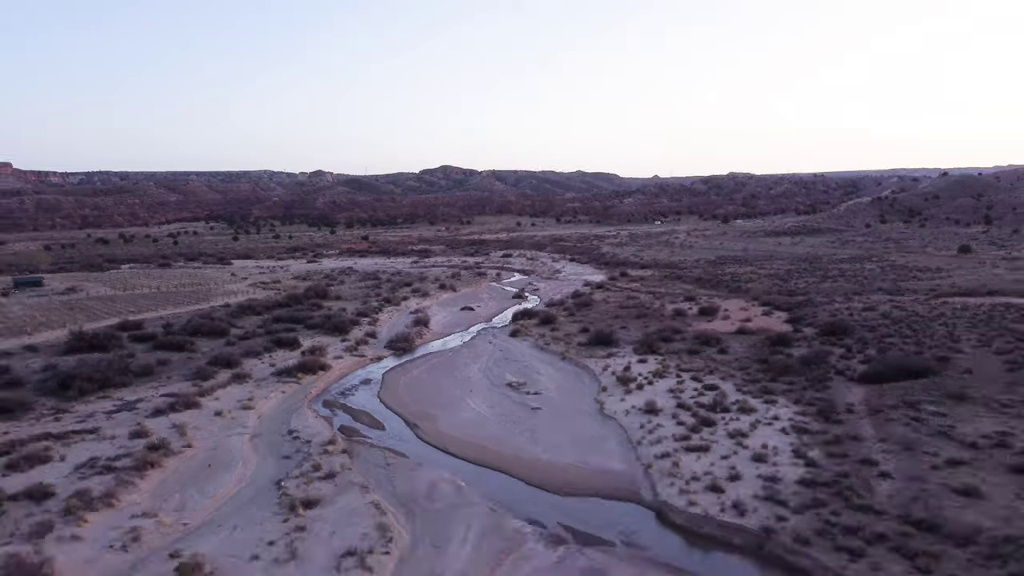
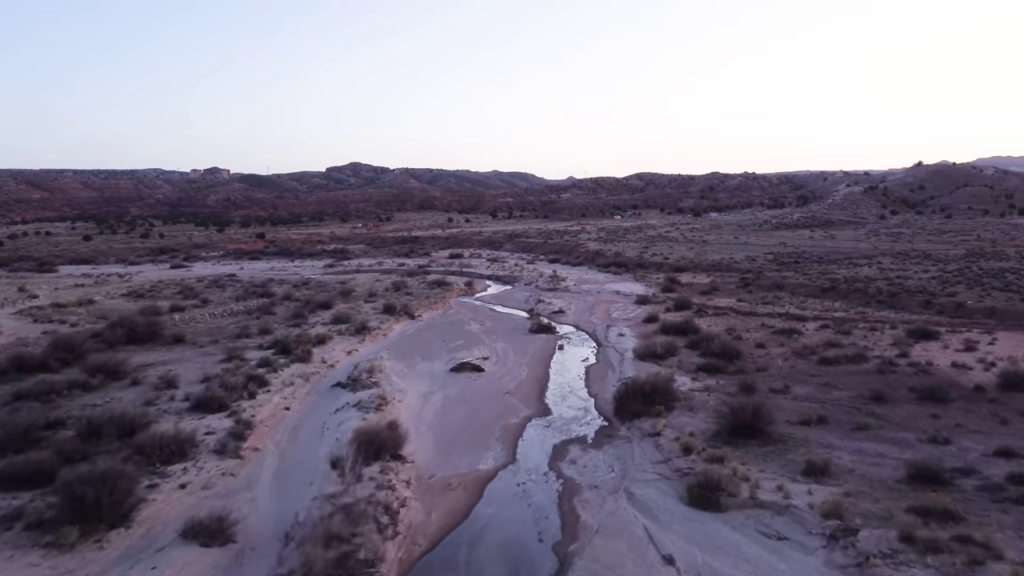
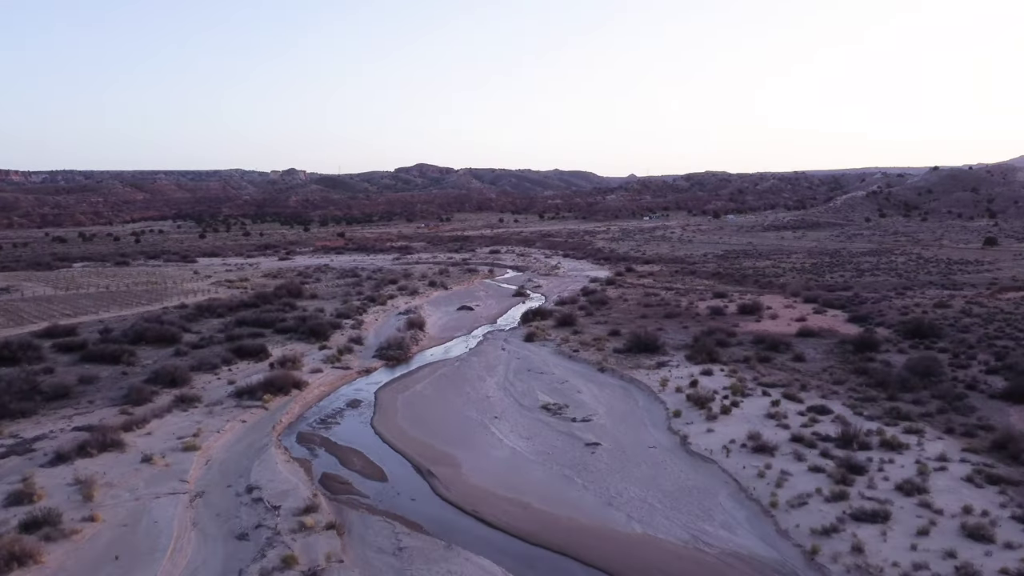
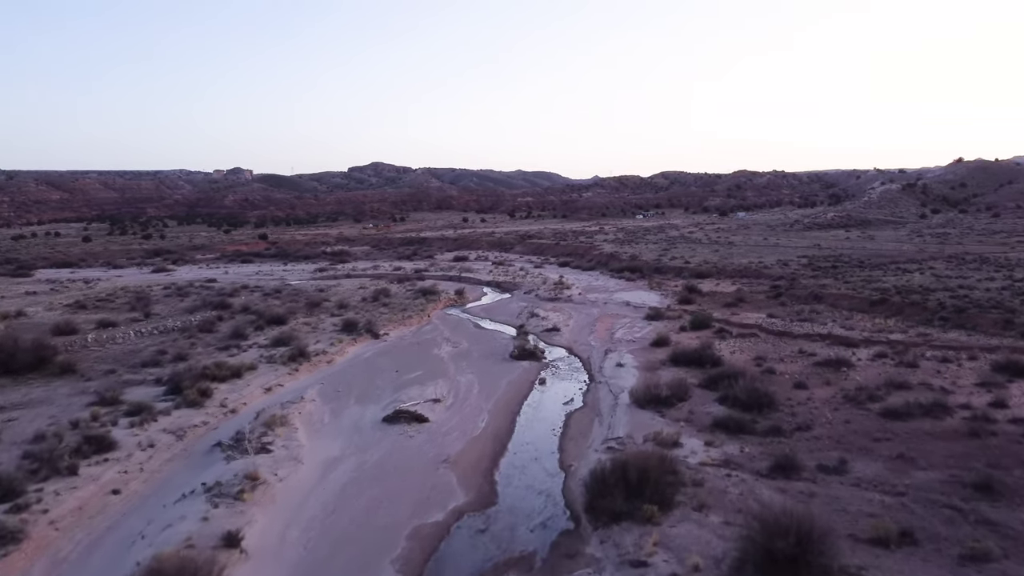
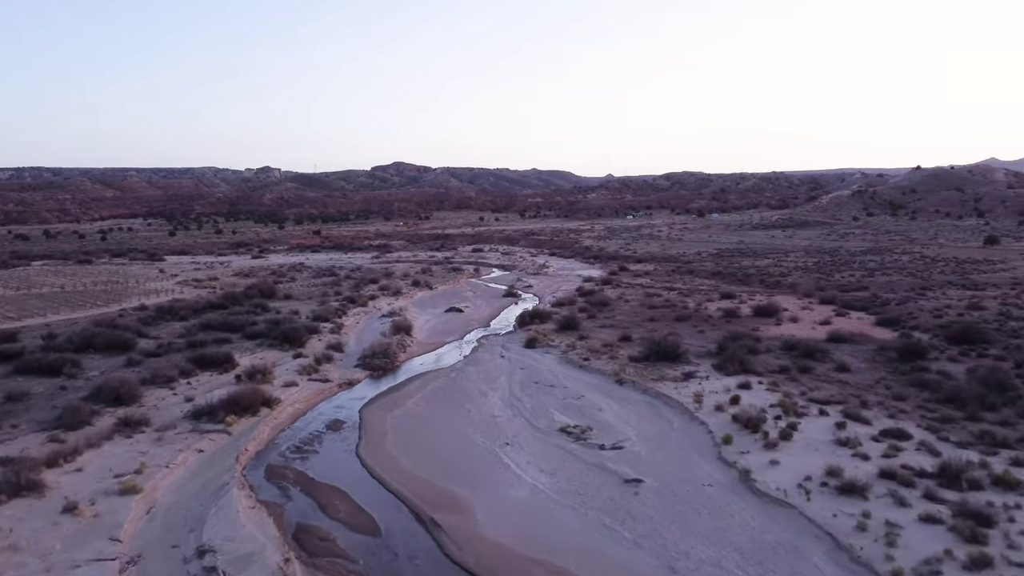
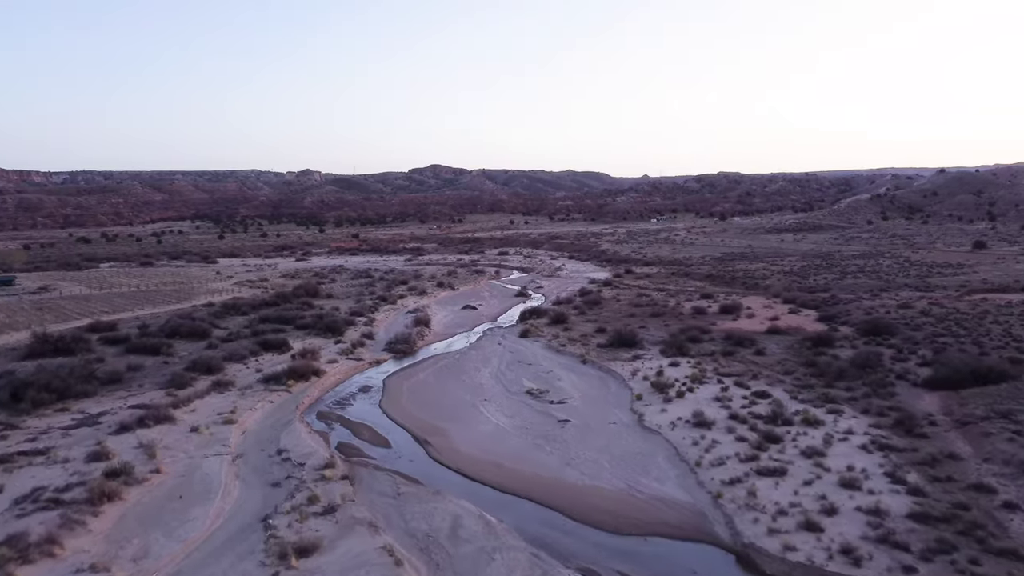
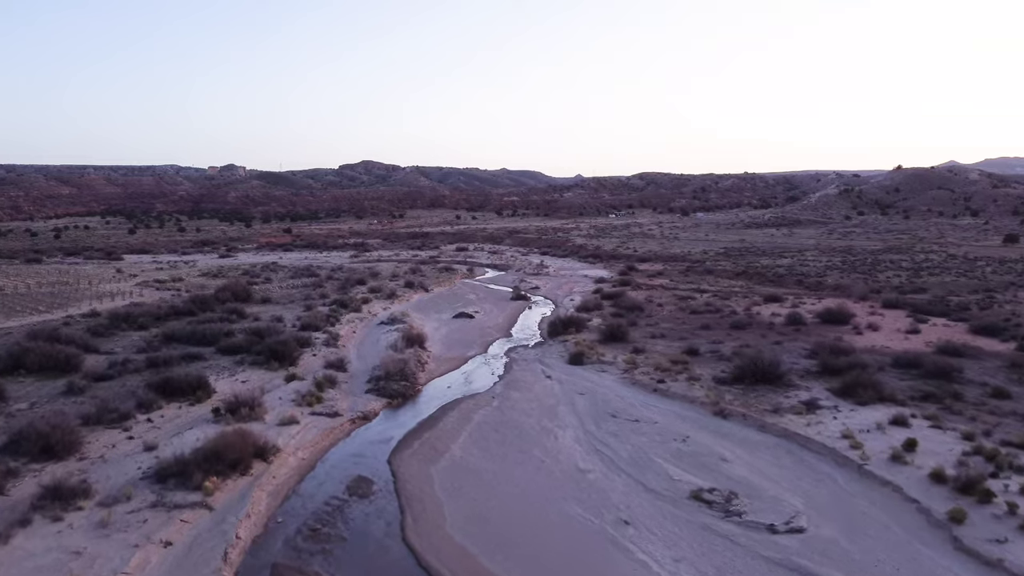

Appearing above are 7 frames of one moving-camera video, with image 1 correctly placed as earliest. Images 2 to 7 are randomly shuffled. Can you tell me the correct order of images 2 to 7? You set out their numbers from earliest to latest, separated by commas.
6, 3, 5, 7, 2, 4
